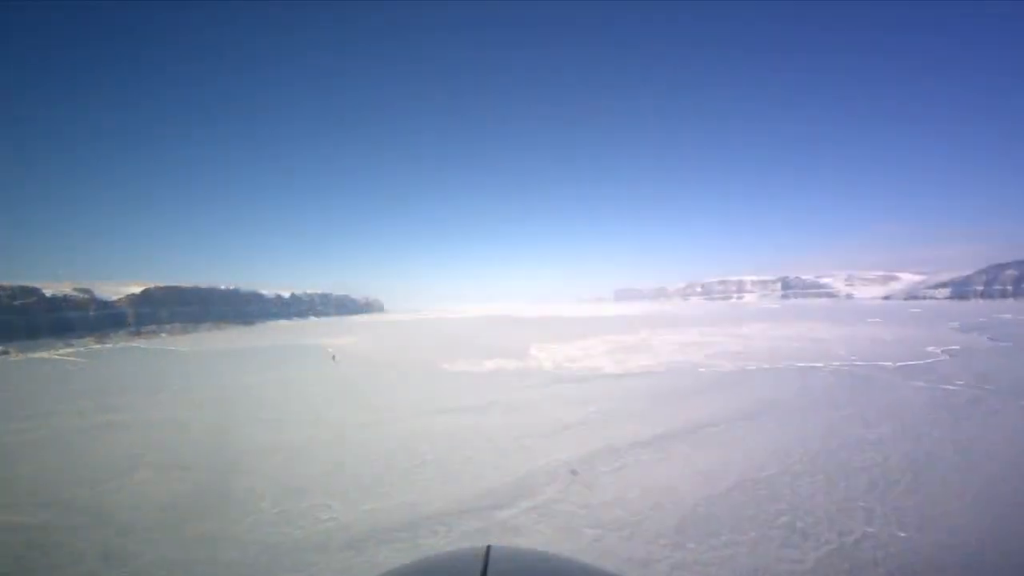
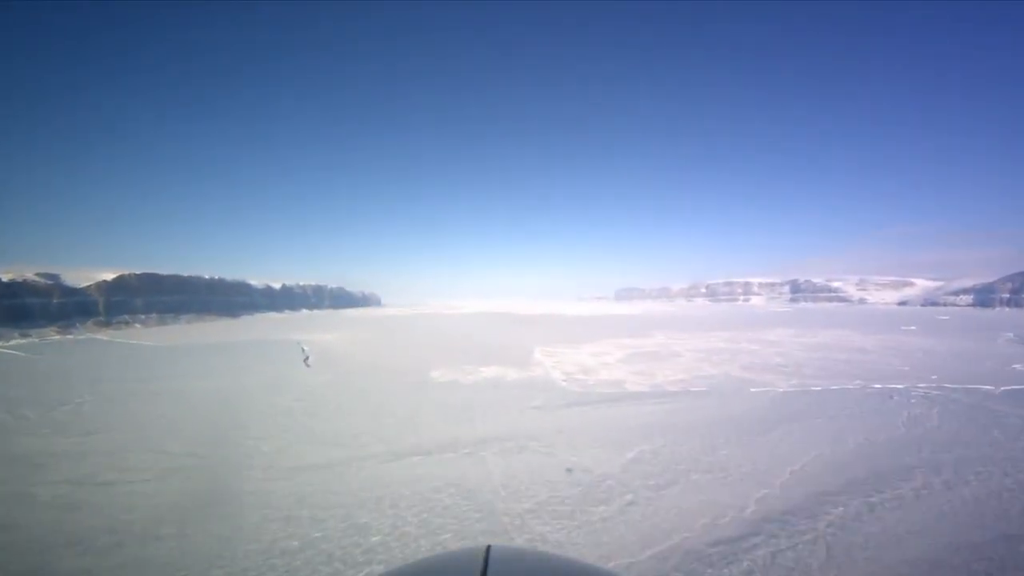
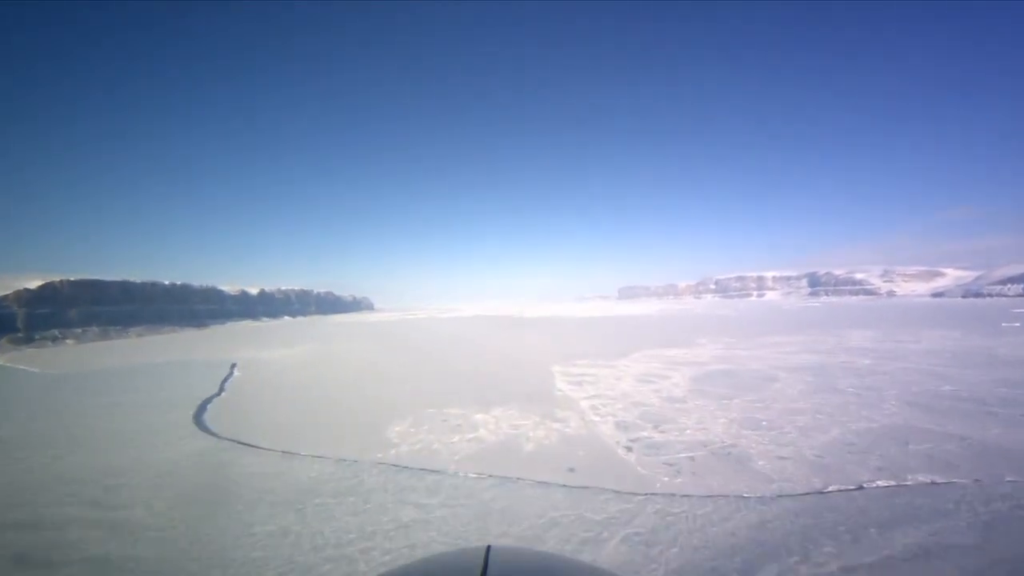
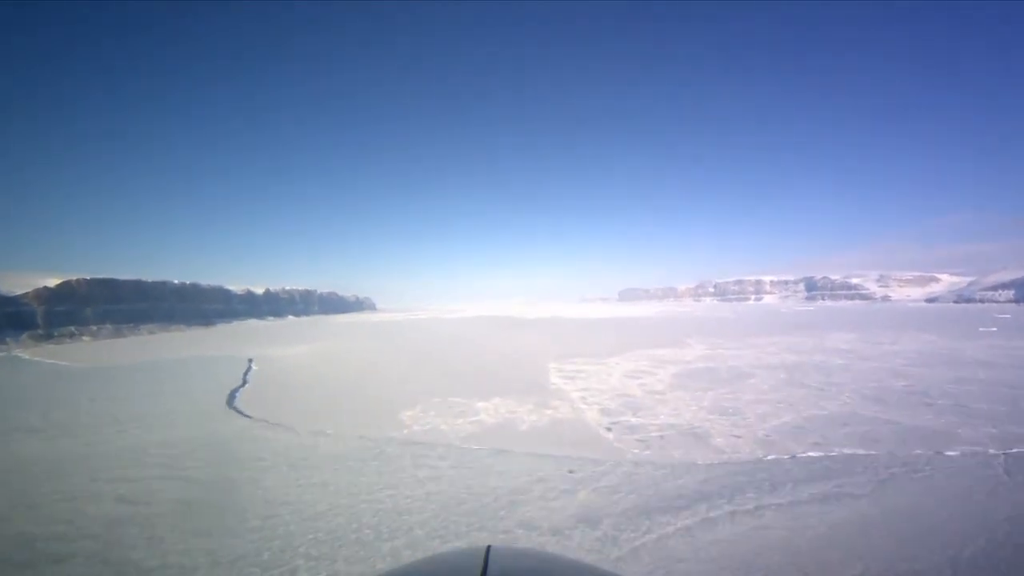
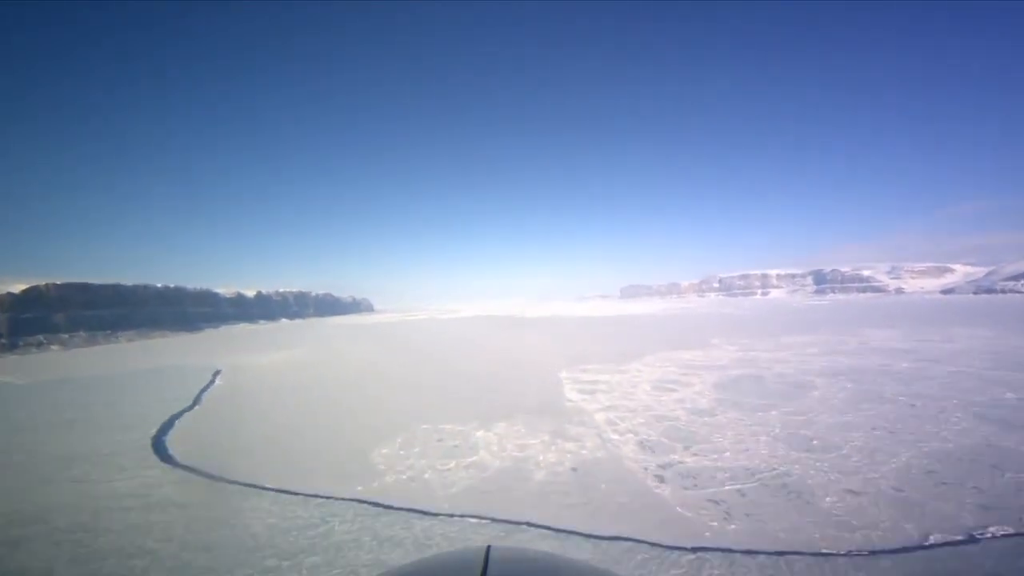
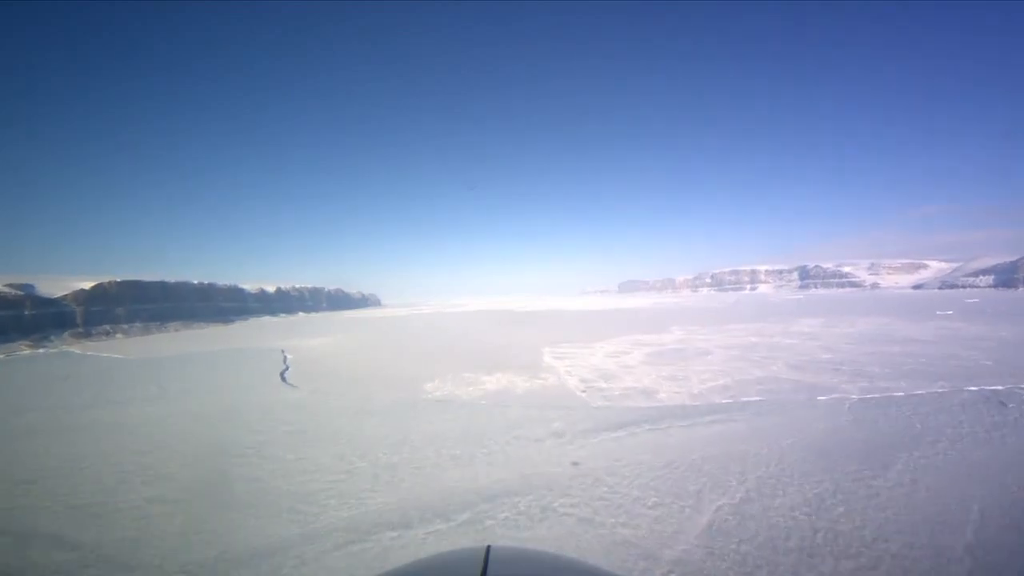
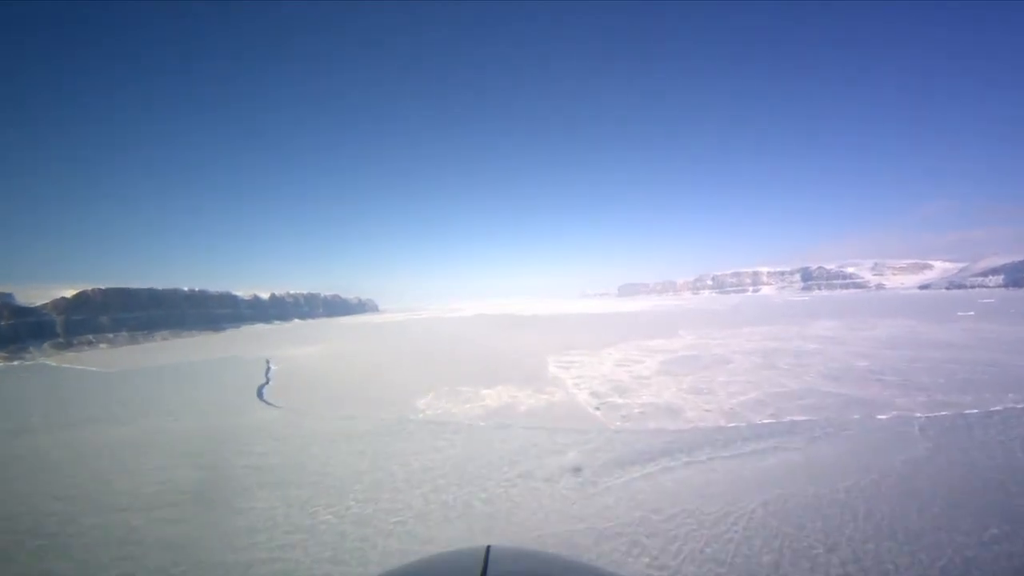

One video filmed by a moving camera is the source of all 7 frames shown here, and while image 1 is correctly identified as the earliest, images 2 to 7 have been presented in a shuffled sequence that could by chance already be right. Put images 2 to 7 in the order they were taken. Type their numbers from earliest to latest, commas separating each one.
2, 6, 7, 4, 3, 5
